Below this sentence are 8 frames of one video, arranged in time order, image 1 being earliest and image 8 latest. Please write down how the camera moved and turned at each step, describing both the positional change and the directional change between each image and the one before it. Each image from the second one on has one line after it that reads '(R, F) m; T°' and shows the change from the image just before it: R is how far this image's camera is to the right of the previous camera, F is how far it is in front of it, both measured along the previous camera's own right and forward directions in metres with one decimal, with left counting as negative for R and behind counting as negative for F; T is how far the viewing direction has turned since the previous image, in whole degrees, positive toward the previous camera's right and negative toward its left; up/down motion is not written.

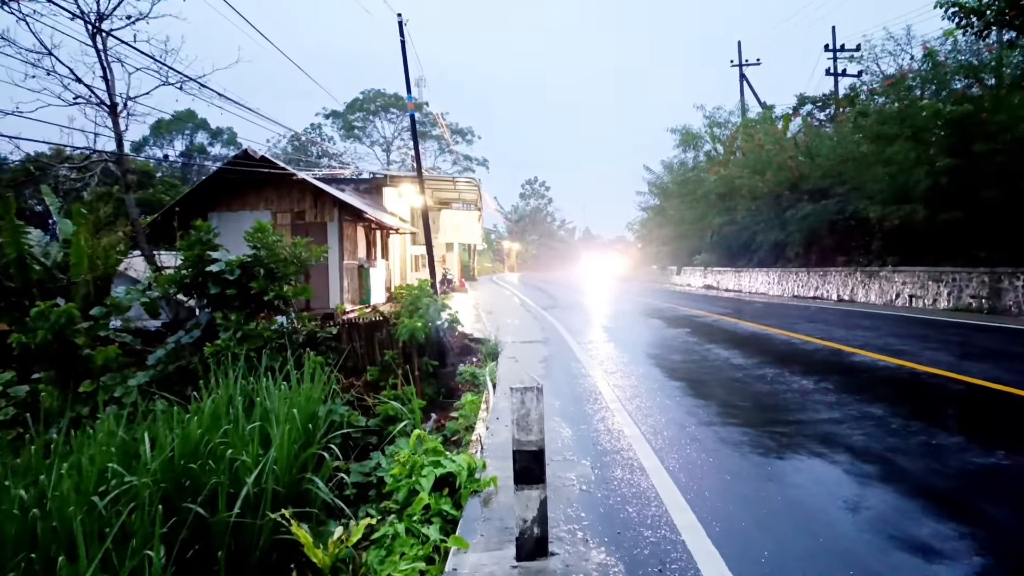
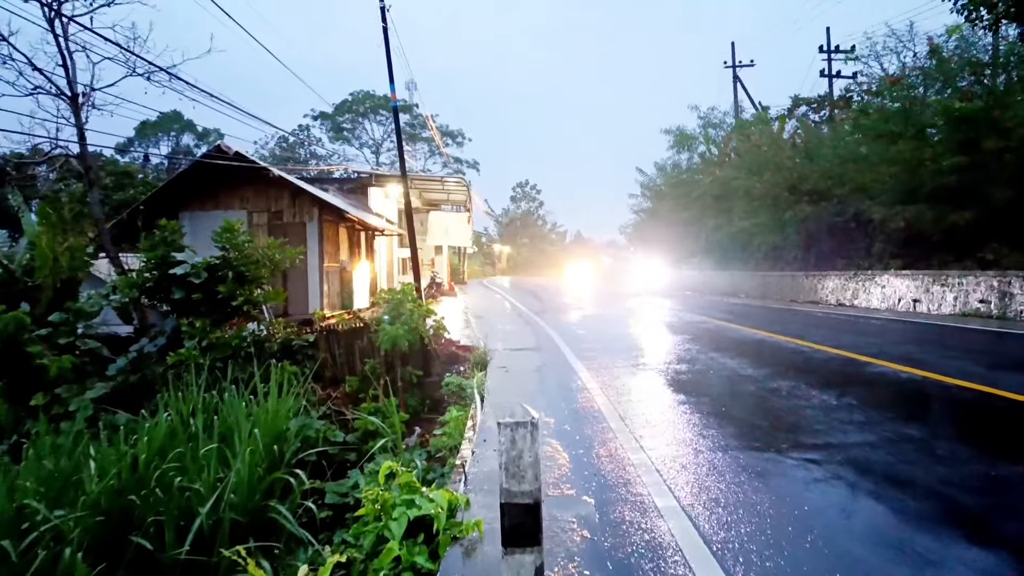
(0.0, +0.7) m; +1°
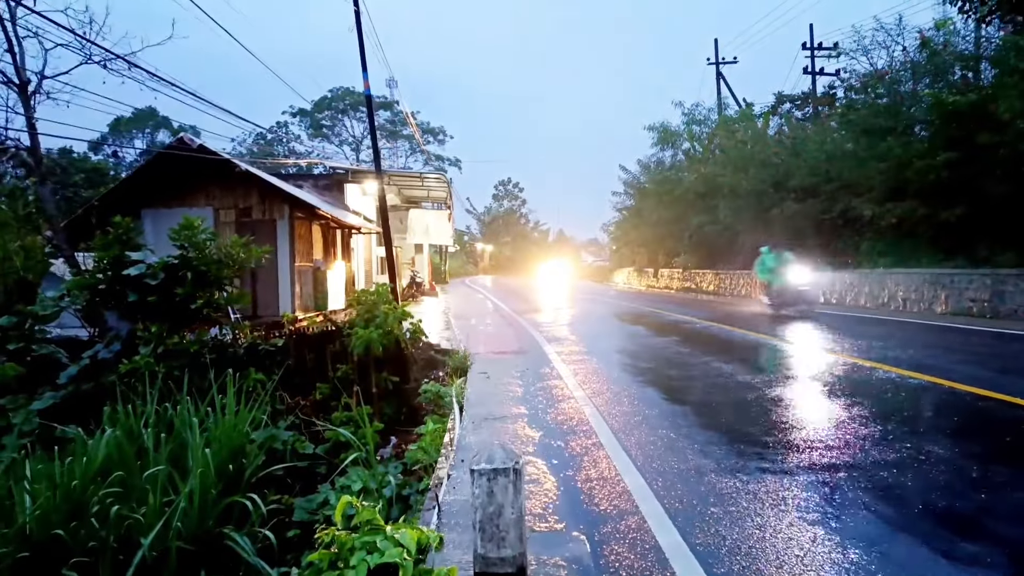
(0.0, +0.5) m; +1°
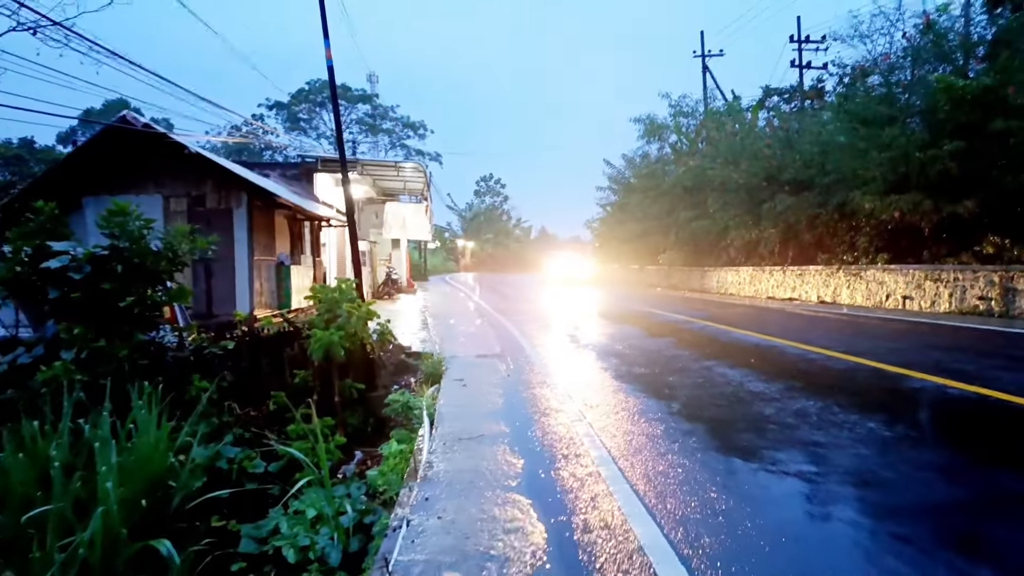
(0.0, +0.9) m; +1°
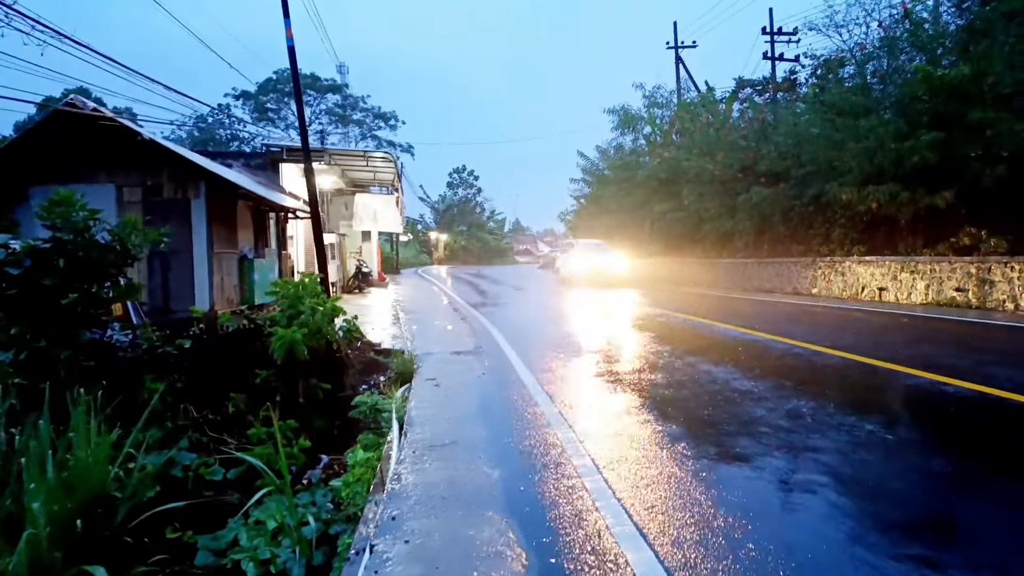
(0.0, +0.4) m; +2°
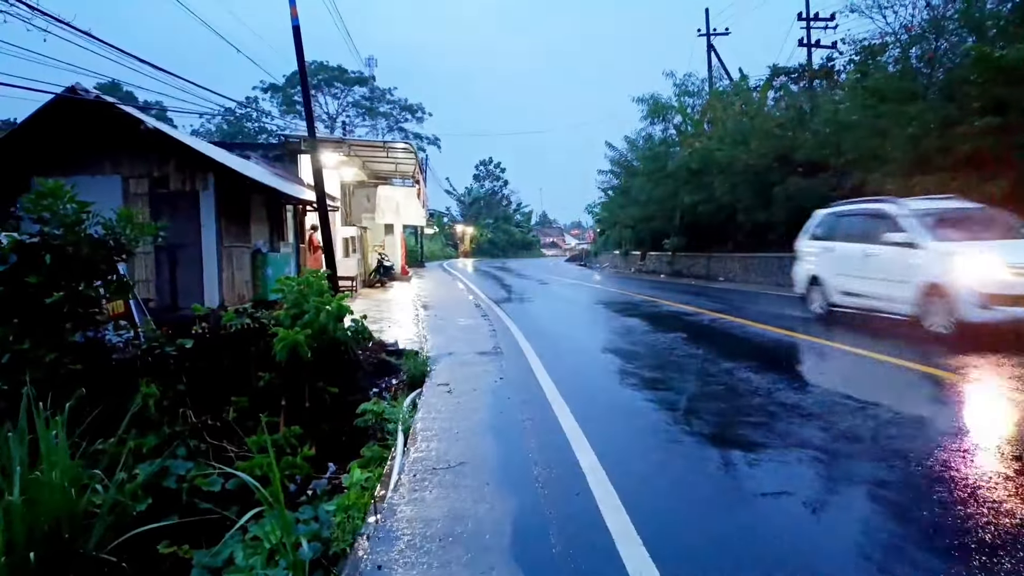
(+0.1, +0.5) m; -2°
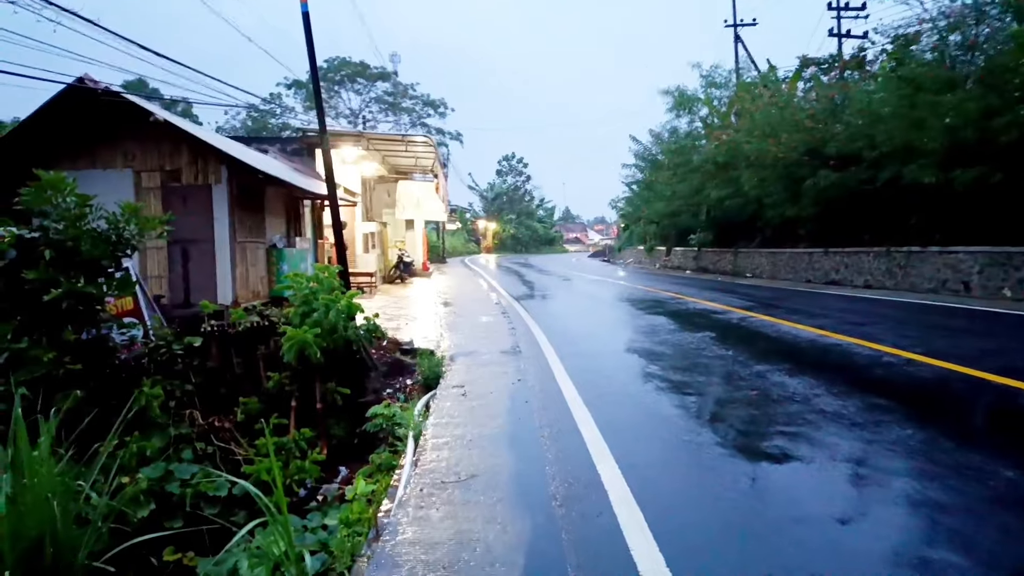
(0.0, +0.3) m; -2°
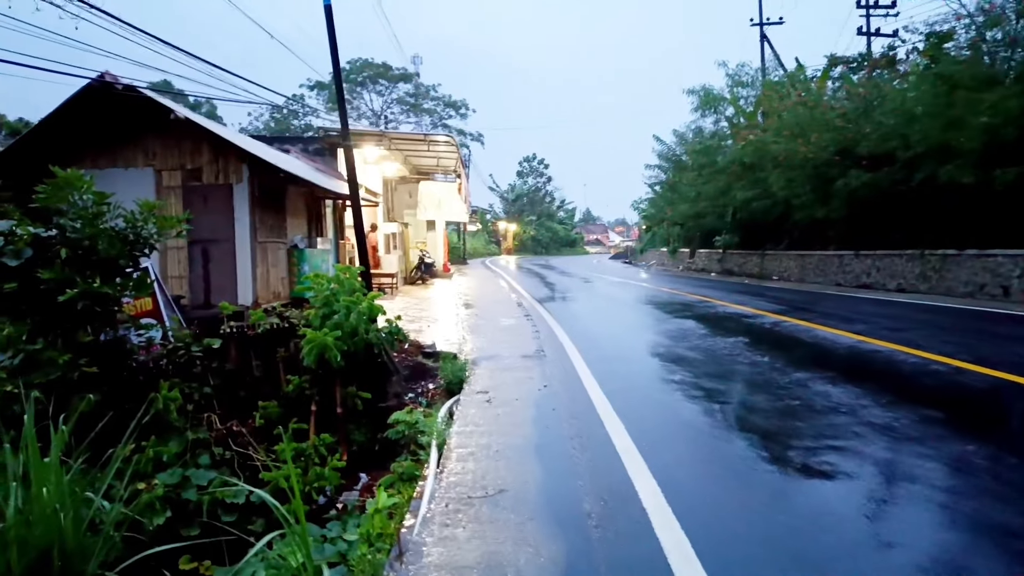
(-0.1, +0.2) m; -2°
